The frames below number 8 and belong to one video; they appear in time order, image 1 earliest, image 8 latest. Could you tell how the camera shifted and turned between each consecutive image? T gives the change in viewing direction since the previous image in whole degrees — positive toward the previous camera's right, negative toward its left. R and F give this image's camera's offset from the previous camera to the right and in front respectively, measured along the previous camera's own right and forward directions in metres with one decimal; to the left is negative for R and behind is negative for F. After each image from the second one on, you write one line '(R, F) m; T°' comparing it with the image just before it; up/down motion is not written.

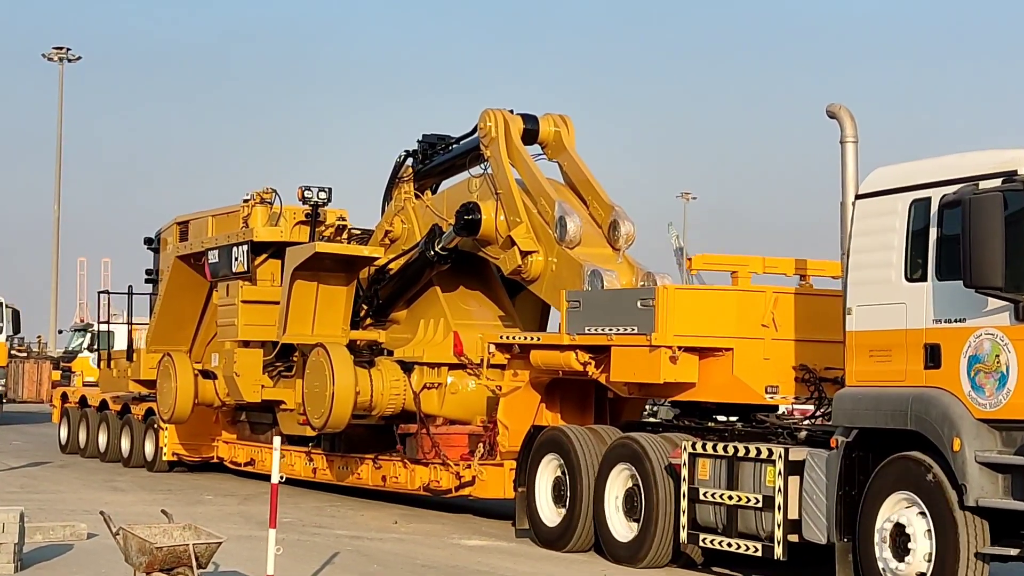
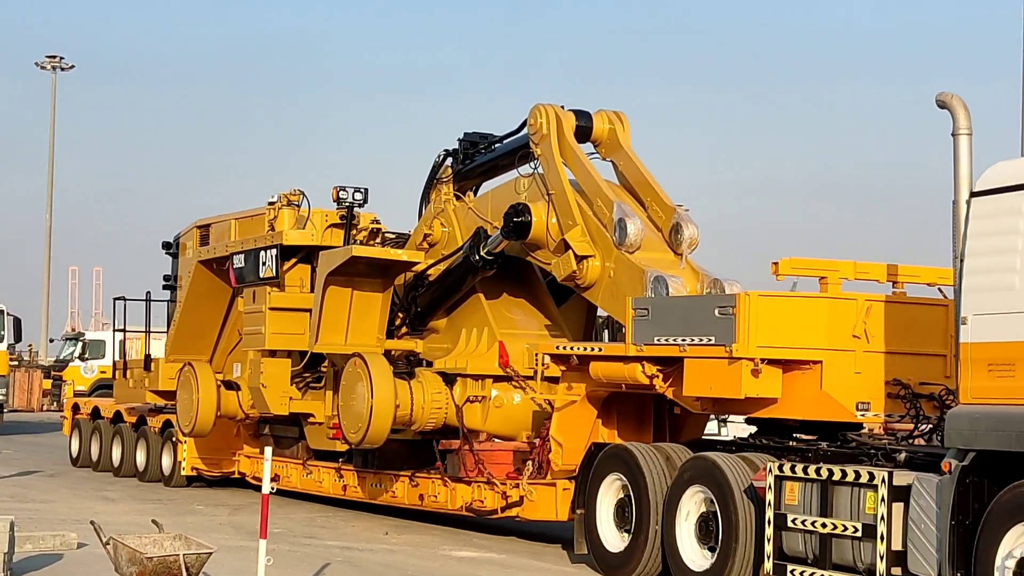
(-0.5, +0.9) m; 0°
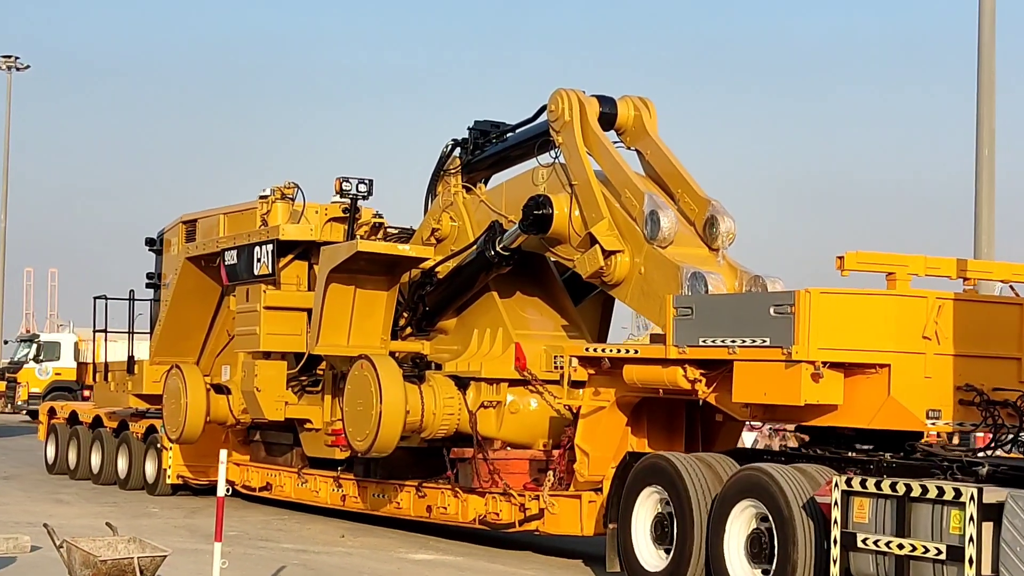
(-0.5, +0.9) m; +1°
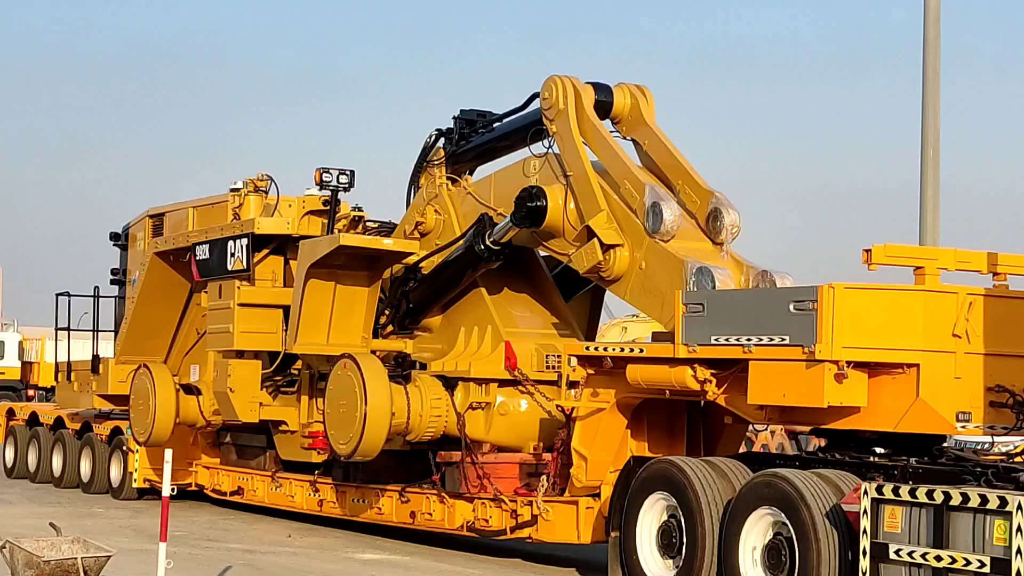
(-0.3, +0.6) m; +2°
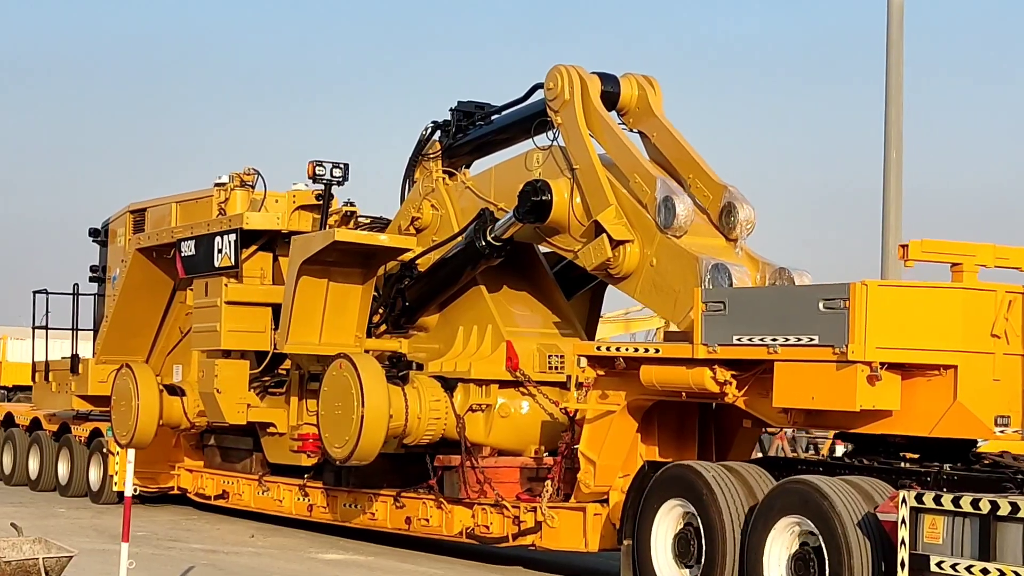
(-0.3, +0.5) m; +1°
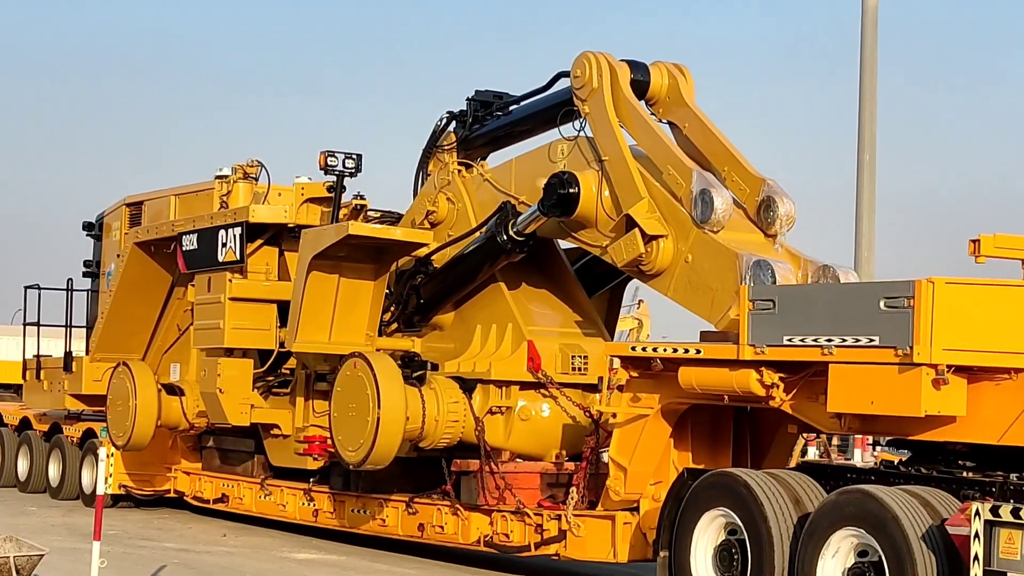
(-0.3, +0.5) m; +1°
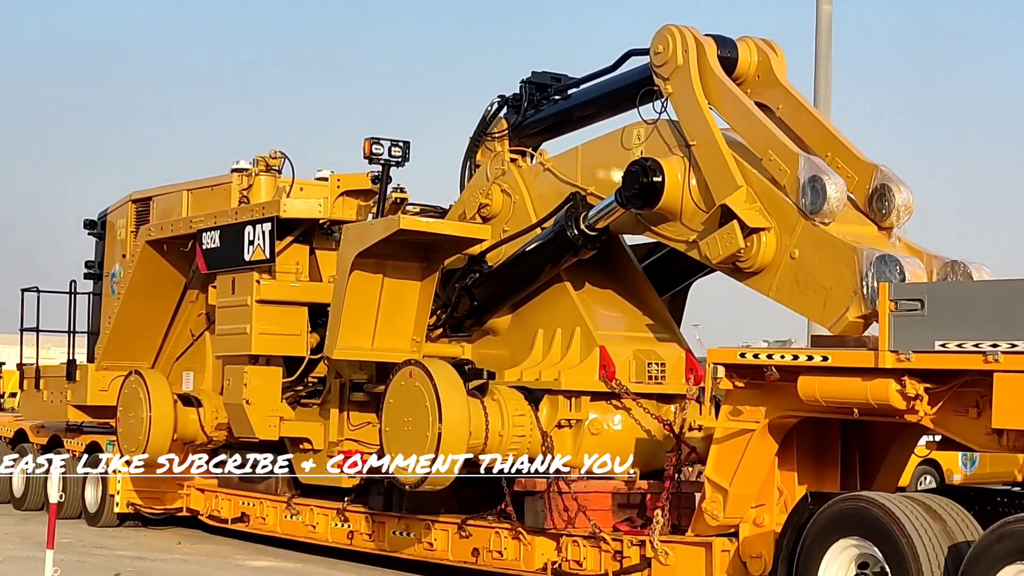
(-0.7, +1.1) m; +1°
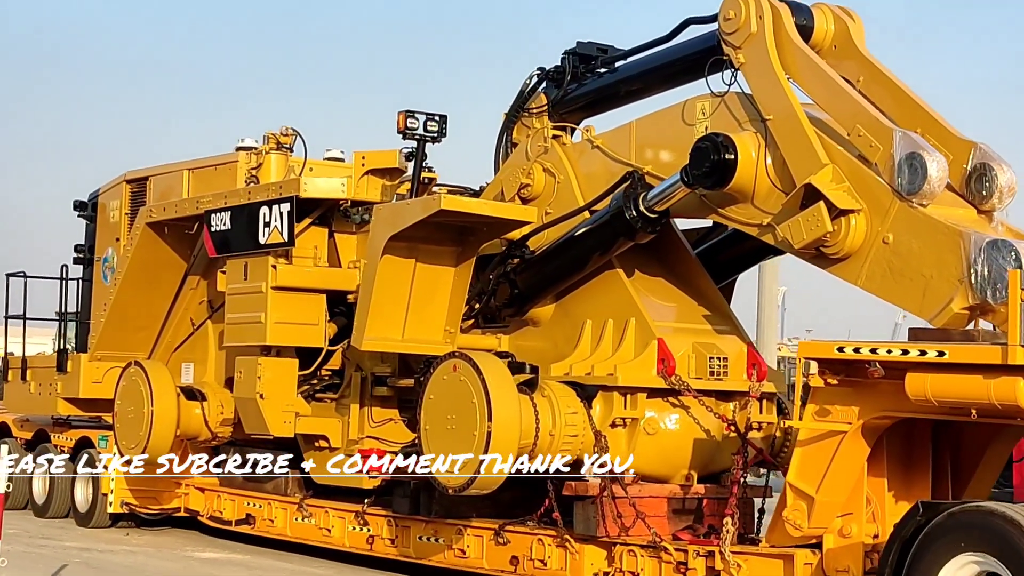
(-0.6, +0.9) m; +1°
